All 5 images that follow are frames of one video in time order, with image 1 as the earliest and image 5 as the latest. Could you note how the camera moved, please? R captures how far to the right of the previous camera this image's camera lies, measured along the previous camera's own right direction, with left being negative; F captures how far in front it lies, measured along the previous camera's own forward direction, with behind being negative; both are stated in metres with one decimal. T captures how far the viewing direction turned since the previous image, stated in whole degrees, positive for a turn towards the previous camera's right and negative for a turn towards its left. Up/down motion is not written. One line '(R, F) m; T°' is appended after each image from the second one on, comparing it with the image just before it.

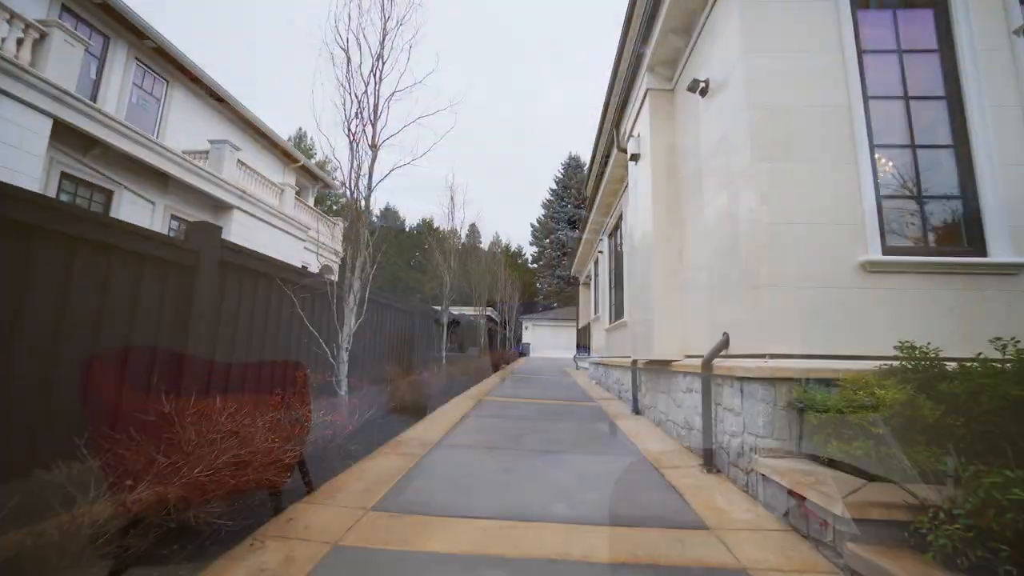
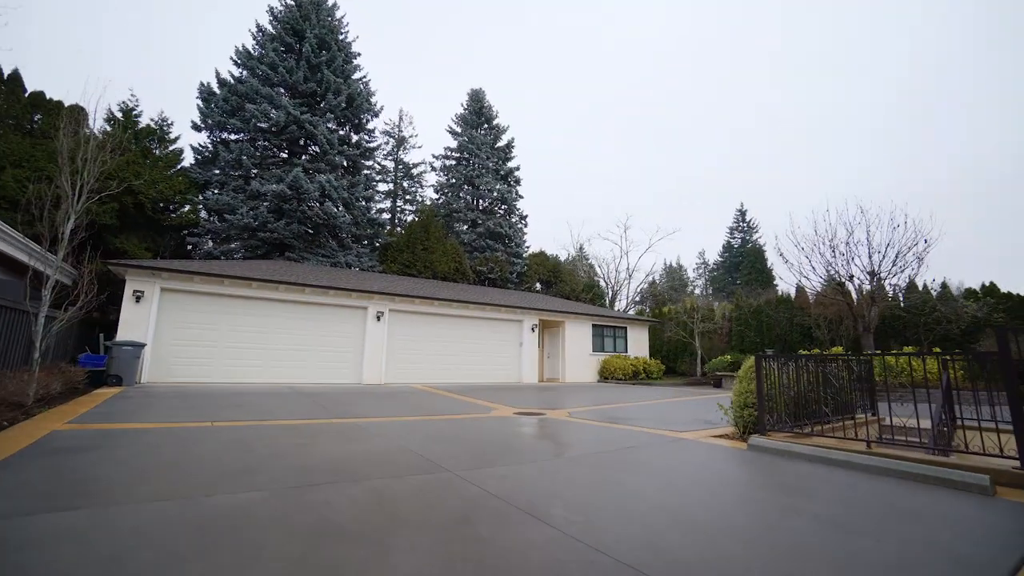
(+1.3, +15.7) m; +37°
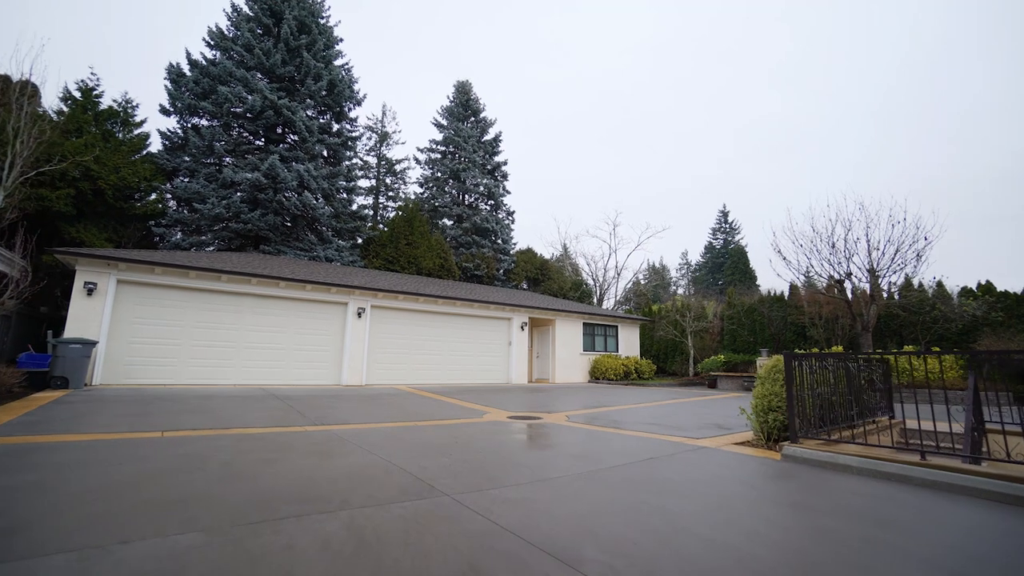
(-0.2, +0.6) m; +2°
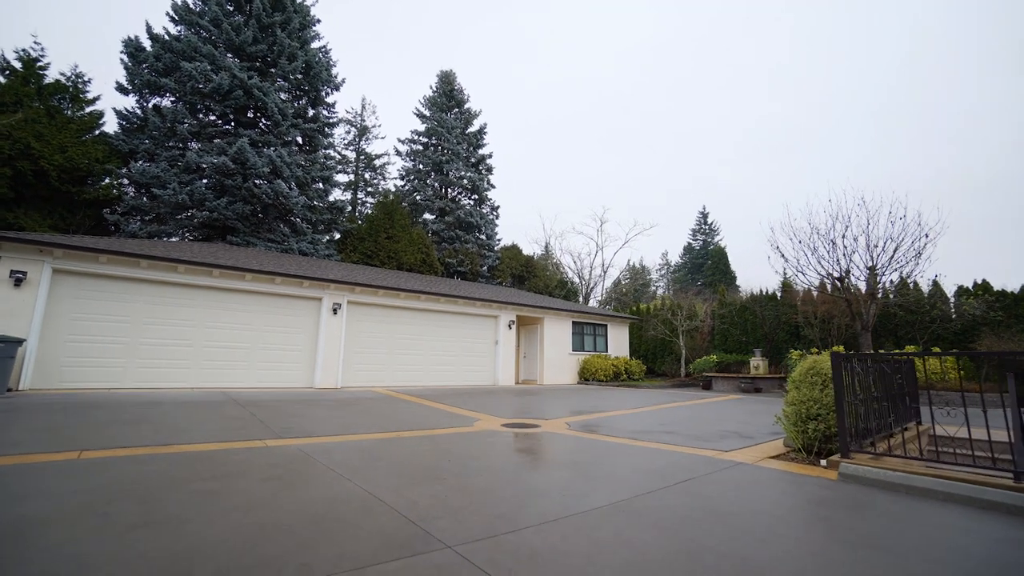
(-0.2, +0.8) m; +3°
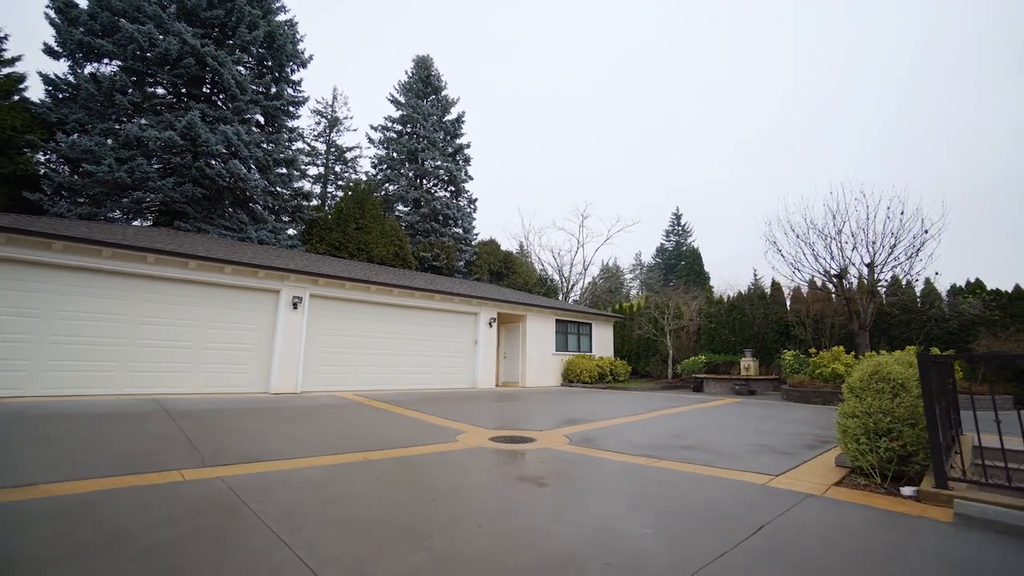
(-0.2, +1.0) m; +3°
